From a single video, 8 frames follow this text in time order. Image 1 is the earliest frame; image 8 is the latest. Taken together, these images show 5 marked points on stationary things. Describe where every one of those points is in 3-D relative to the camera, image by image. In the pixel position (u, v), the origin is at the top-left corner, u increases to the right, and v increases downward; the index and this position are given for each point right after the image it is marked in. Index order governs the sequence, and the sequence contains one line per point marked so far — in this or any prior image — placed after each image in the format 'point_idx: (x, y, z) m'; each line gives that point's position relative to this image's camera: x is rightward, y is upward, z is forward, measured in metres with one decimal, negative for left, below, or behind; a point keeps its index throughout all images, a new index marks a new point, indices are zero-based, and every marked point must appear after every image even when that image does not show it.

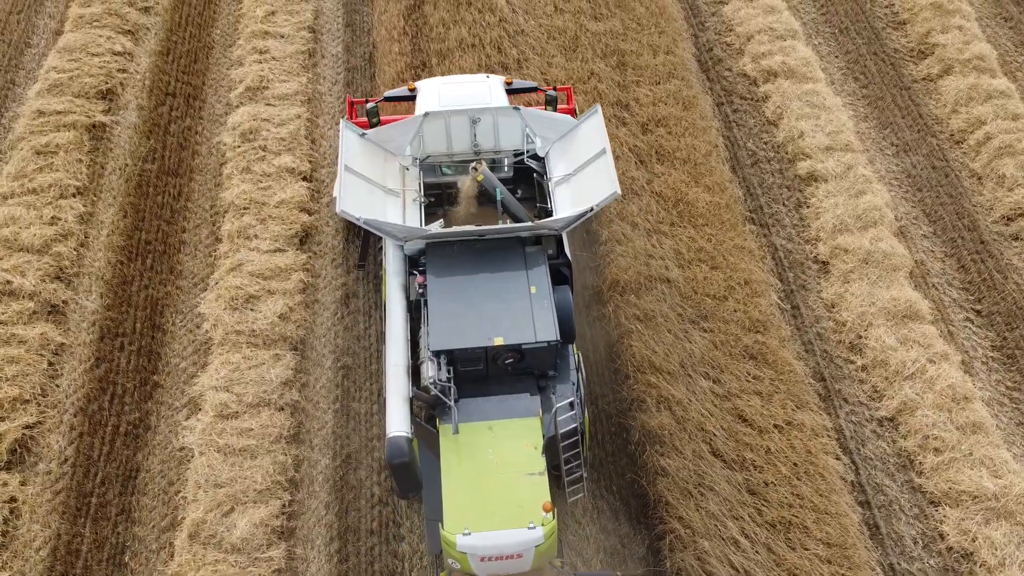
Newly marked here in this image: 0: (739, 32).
0: (+10.8, +12.2, +9.0) m
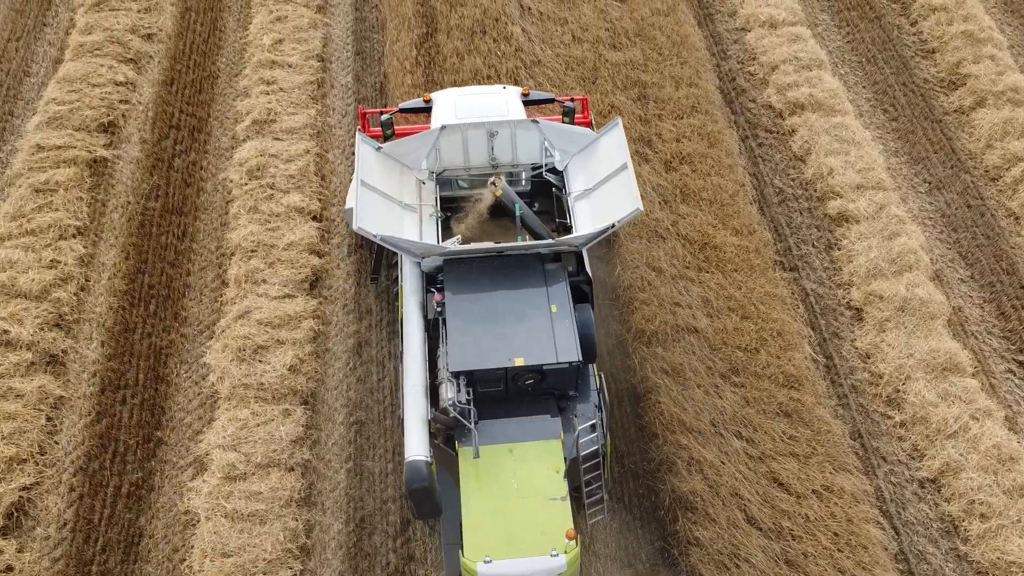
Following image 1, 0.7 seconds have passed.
0: (+11.6, +10.5, +8.7) m
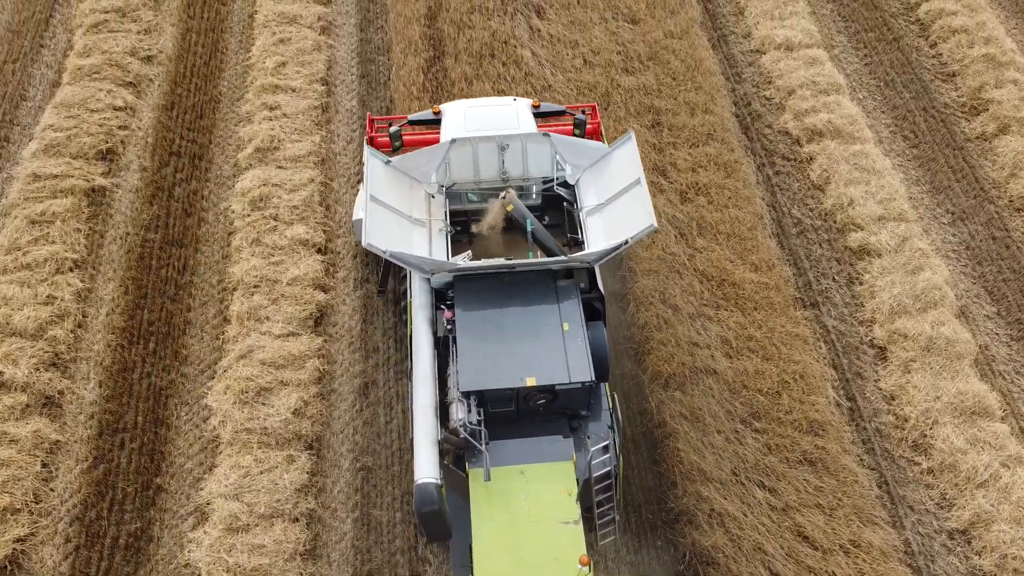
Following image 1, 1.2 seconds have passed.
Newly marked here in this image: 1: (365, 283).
0: (+12.0, +9.1, +8.5) m
1: (-5.6, +0.2, +7.1) m
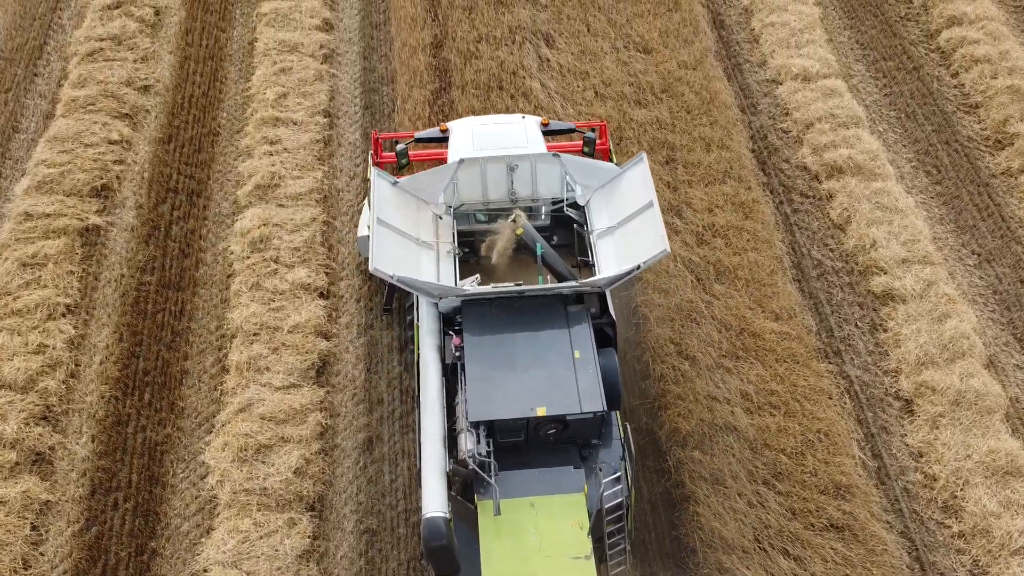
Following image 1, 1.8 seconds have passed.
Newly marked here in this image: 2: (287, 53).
0: (+12.4, +7.4, +8.2) m
1: (-5.3, -1.5, +6.9) m
2: (-10.4, +10.8, +8.7) m
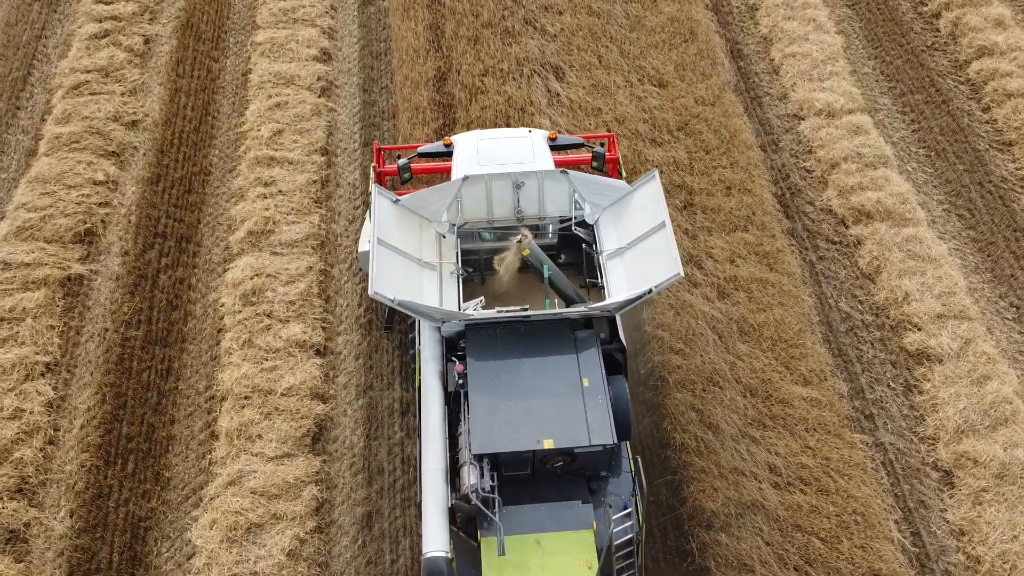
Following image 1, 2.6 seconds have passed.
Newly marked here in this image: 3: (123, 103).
0: (+12.7, +5.4, +7.7) m
1: (-4.9, -3.5, +6.4) m
2: (-10.1, +8.9, +8.3) m
3: (-16.9, +8.1, +8.2) m
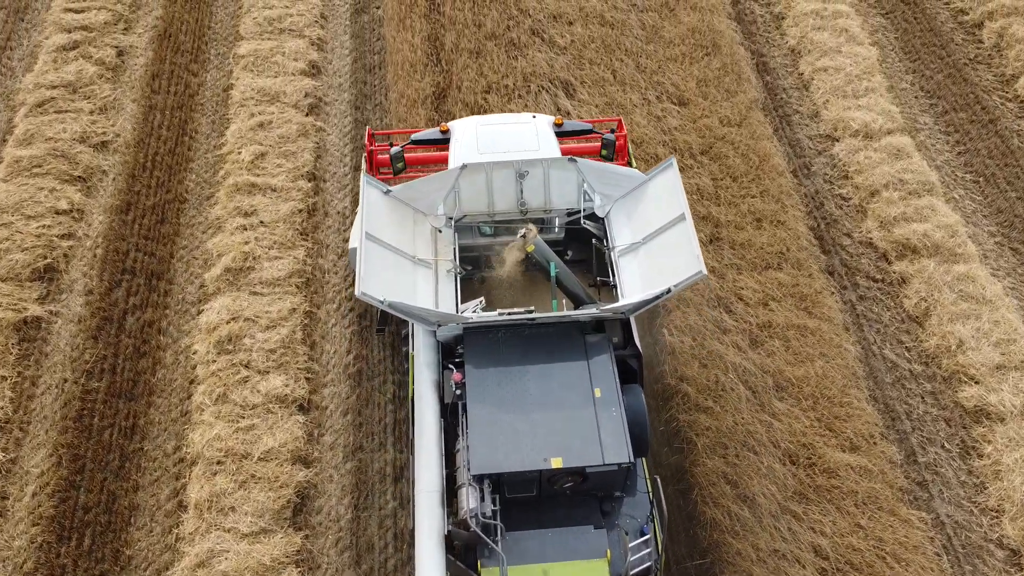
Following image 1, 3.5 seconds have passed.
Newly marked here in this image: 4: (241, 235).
0: (+12.9, +3.9, +7.0) m
1: (-4.7, -5.0, +5.7) m
2: (-9.8, +7.4, +7.6) m
3: (-16.7, +6.6, +7.5) m
4: (-9.5, +1.9, +6.6) m
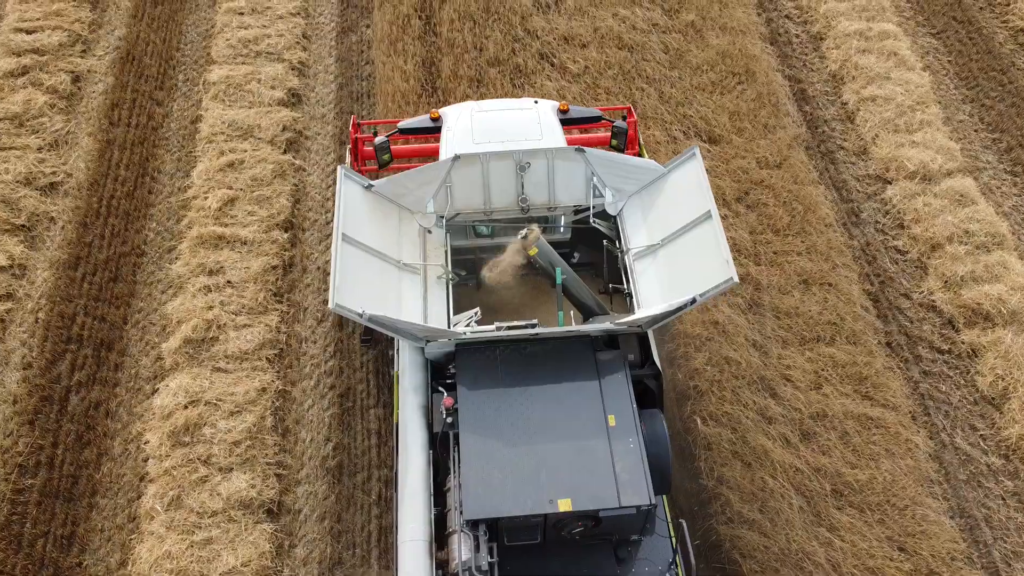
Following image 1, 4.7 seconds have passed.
0: (+13.1, +1.7, +6.1) m
1: (-4.5, -7.1, +4.8) m
2: (-9.6, +5.3, +6.7) m
3: (-16.5, +4.5, +6.6) m
4: (-9.3, -0.3, +5.7) m
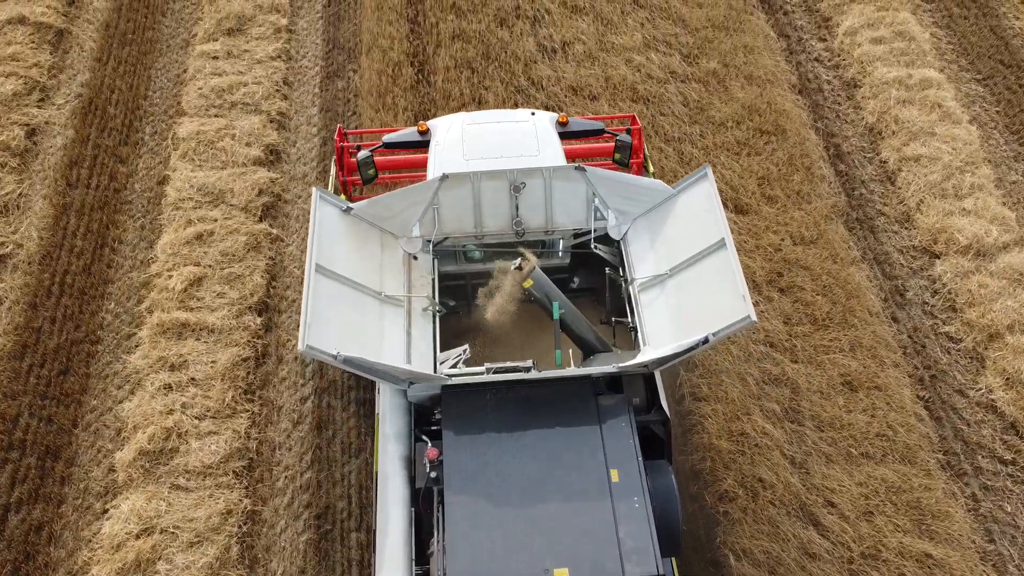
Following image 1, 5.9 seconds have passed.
0: (+13.2, -1.0, +5.4) m
1: (-4.5, -9.8, +4.1) m
2: (-9.6, +2.6, +6.0) m
3: (-16.4, +1.8, +5.9) m
4: (-9.2, -2.9, +5.0) m
